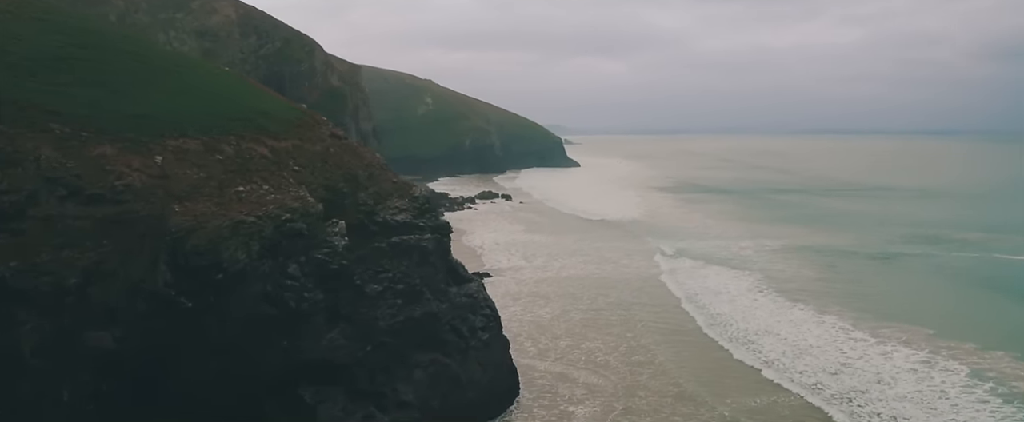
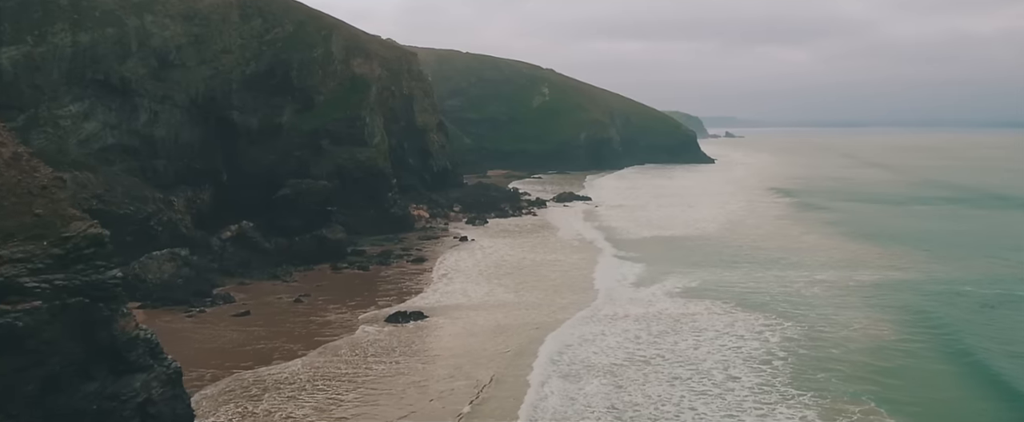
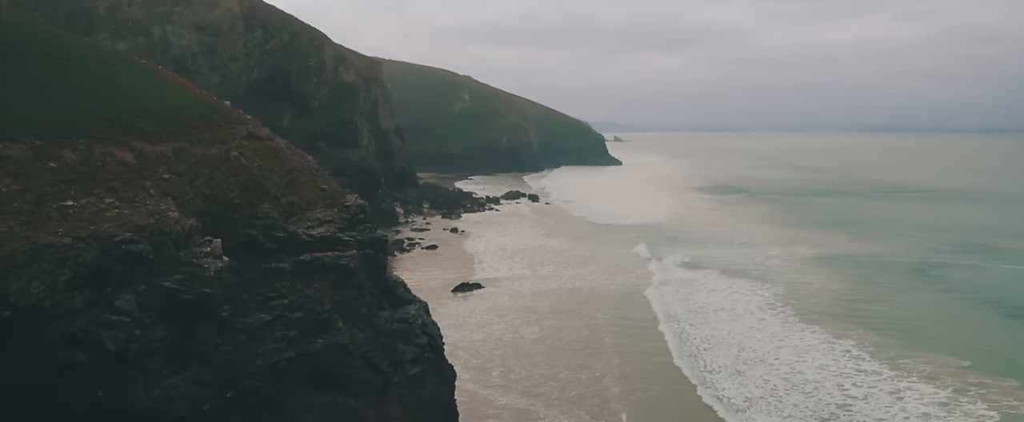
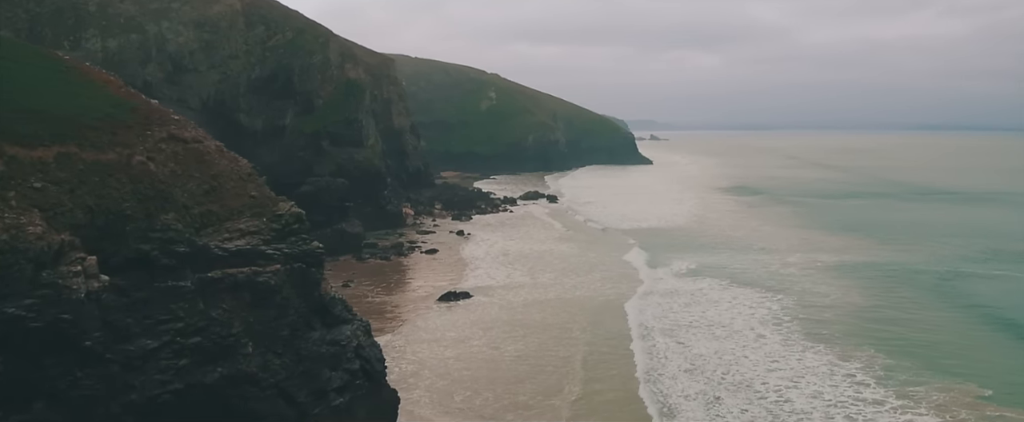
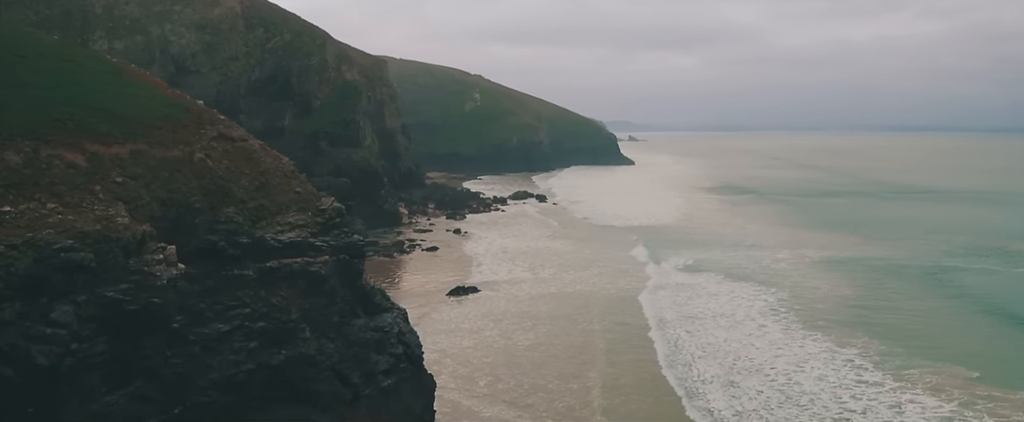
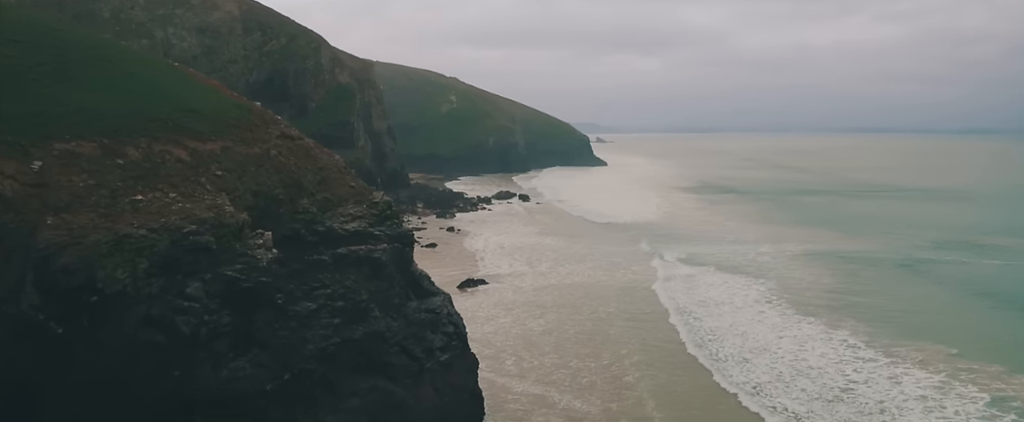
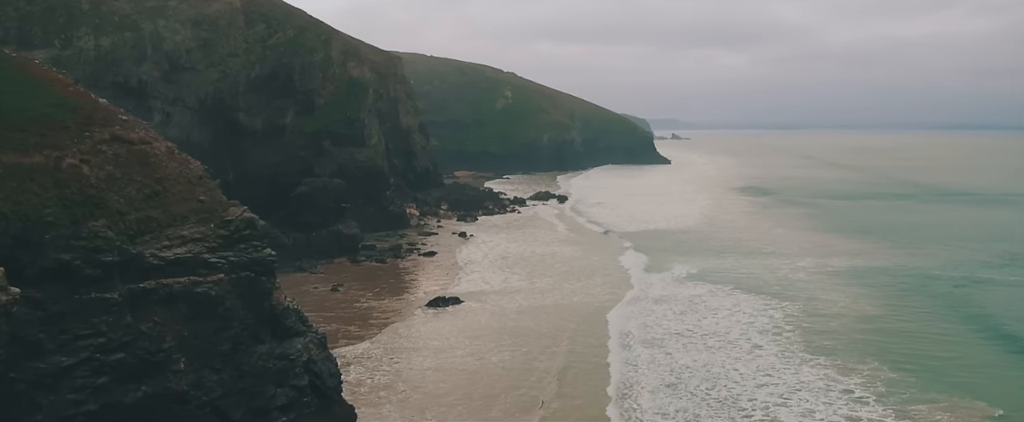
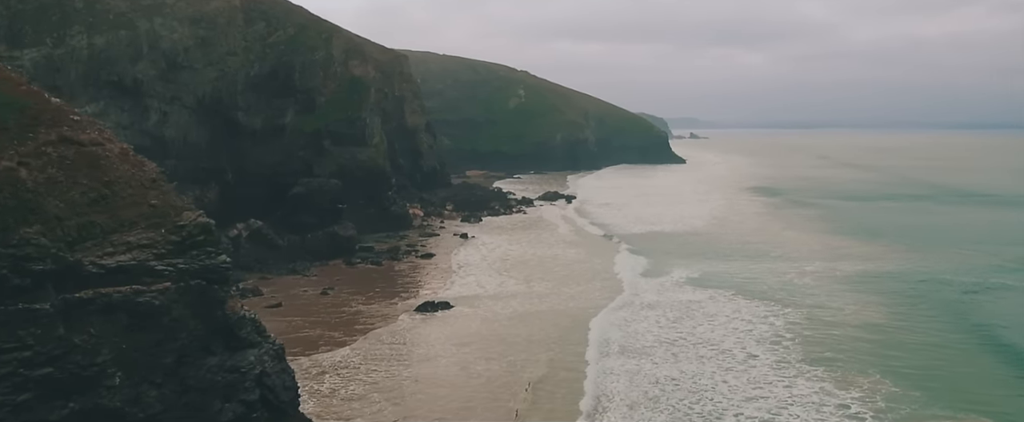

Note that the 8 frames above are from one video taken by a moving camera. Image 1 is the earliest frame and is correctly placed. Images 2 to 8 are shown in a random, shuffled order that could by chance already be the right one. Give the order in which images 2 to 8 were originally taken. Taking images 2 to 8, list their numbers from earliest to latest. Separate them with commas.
6, 3, 5, 4, 7, 8, 2
